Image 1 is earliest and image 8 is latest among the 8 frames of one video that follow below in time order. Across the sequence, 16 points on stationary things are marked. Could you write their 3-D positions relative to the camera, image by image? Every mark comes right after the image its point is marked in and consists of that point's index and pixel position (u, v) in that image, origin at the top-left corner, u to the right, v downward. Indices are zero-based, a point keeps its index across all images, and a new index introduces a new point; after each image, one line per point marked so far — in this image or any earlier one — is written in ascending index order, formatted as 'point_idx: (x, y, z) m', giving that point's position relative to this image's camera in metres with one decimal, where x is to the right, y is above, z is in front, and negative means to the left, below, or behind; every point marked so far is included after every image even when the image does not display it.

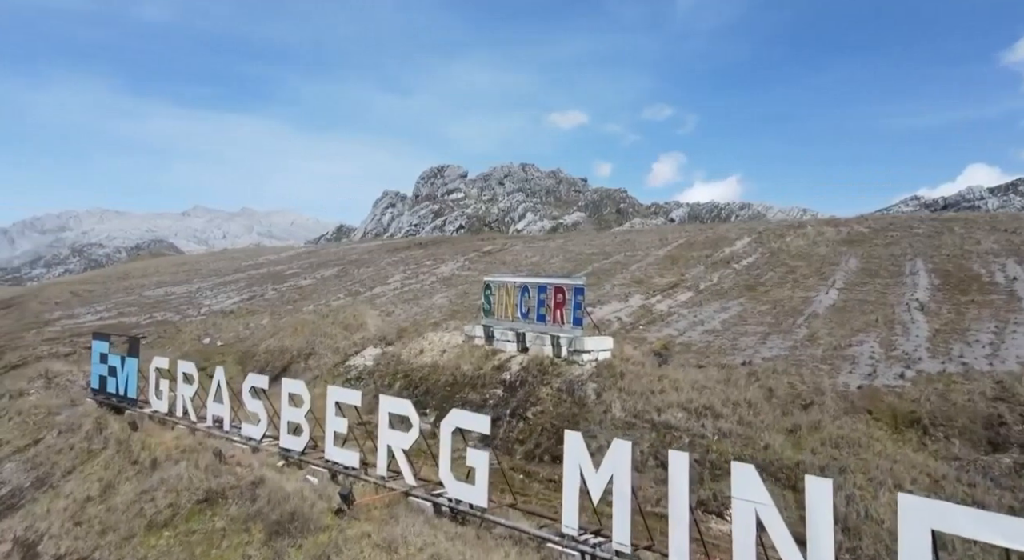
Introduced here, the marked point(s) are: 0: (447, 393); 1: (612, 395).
0: (-1.9, -3.3, +18.9) m
1: (+2.4, -2.8, +16.2) m
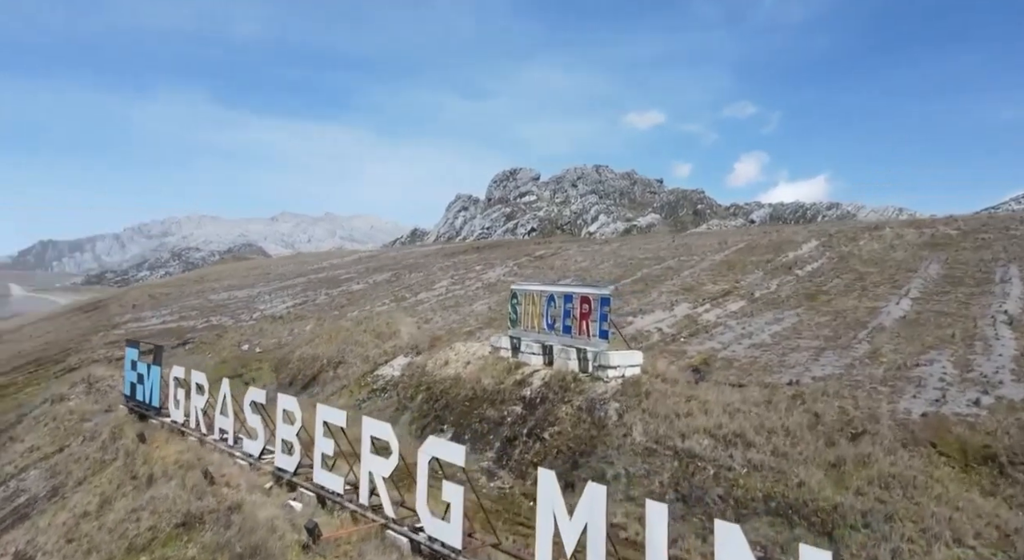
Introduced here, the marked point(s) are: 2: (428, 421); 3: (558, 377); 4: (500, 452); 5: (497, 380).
0: (-1.3, -3.5, +17.9) m
1: (+2.7, -3.1, +14.9) m
2: (-2.3, -3.9, +18.4) m
3: (+1.2, -2.5, +17.3) m
4: (-0.3, -4.2, +16.1) m
5: (-0.5, -2.8, +18.3) m
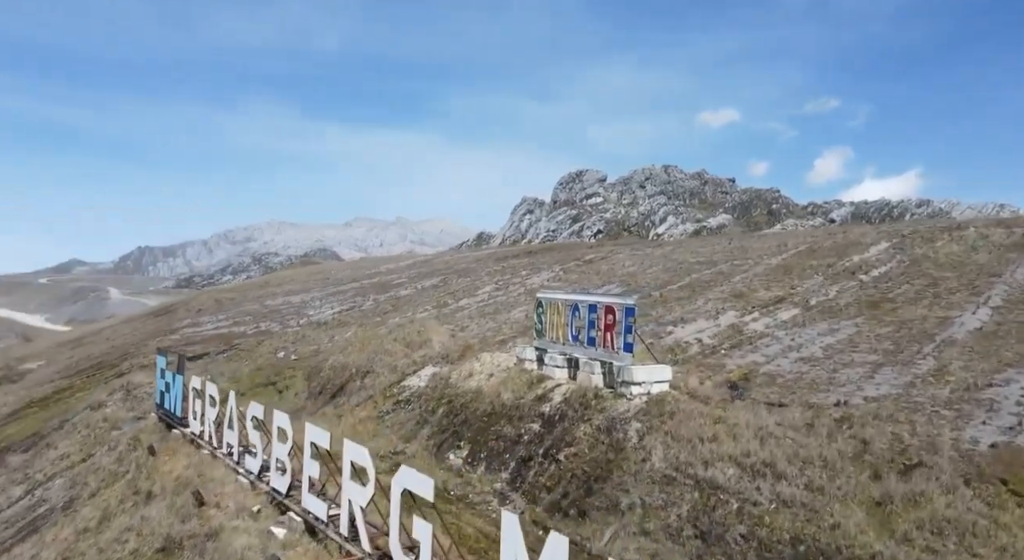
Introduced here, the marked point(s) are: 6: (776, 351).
0: (-0.7, -3.8, +17.1) m
1: (+2.9, -3.3, +13.6) m
2: (-1.8, -4.2, +17.6) m
3: (+1.6, -2.8, +16.2) m
4: (+0.1, -4.4, +15.2) m
5: (+0.1, -3.0, +17.4) m
6: (+7.6, -2.1, +19.2) m
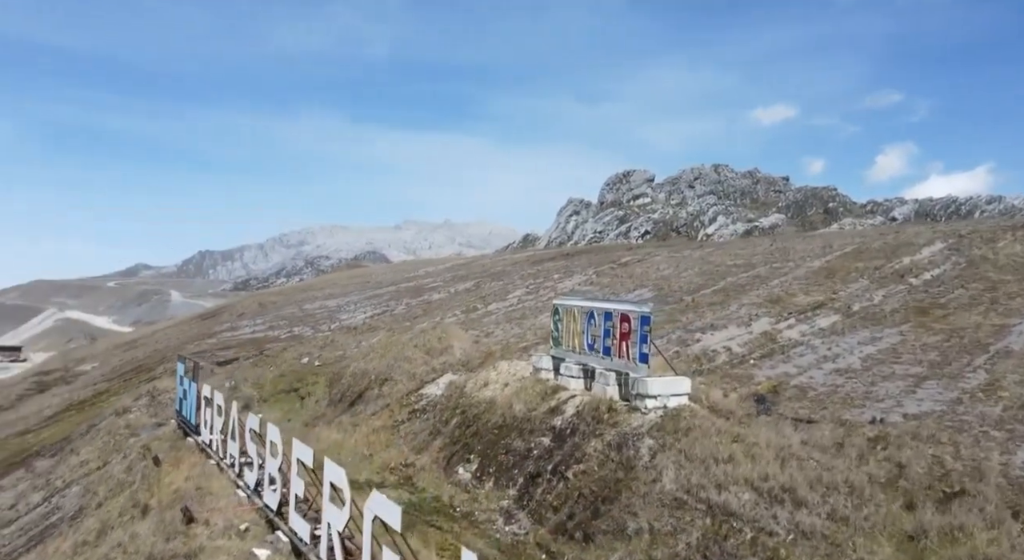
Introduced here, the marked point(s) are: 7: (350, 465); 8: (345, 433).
0: (-0.4, -3.9, +16.4) m
1: (+3.0, -3.4, +12.7) m
2: (-1.4, -4.3, +17.0) m
3: (+1.9, -2.9, +15.3) m
4: (+0.2, -4.6, +14.4) m
5: (+0.4, -3.2, +16.6) m
6: (+8.1, -2.2, +17.9) m
7: (-4.2, -4.8, +17.2) m
8: (-5.0, -4.6, +19.8) m
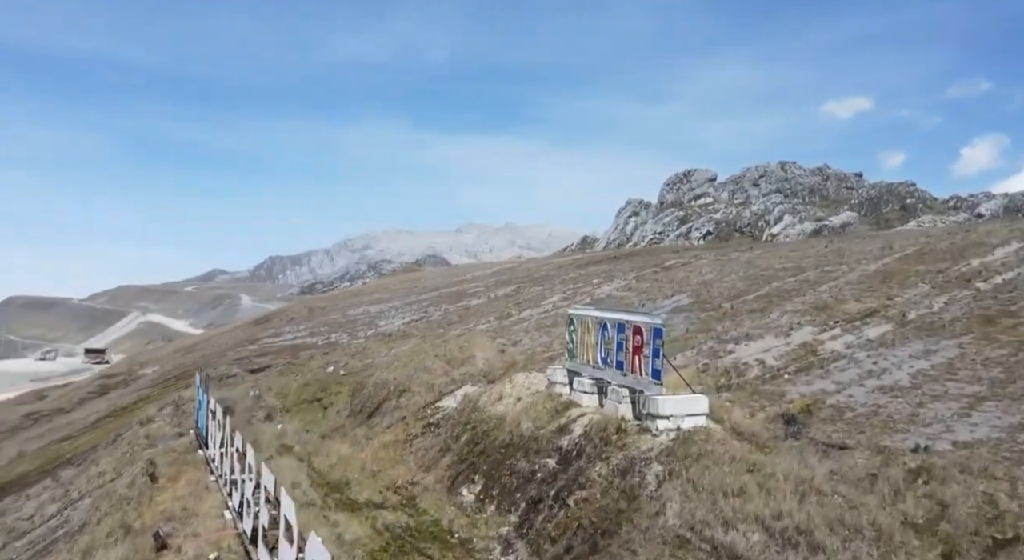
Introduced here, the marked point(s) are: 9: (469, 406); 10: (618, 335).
0: (-0.3, -4.2, +15.5) m
1: (+2.8, -3.6, +11.4) m
2: (-1.2, -4.6, +16.1) m
3: (+1.9, -3.1, +14.2) m
4: (+0.2, -4.8, +13.5) m
5: (+0.6, -3.4, +15.6) m
6: (+8.3, -2.4, +16.2) m
7: (-4.0, -5.1, +16.6) m
8: (-4.5, -4.9, +19.2) m
9: (-1.2, -3.6, +18.9) m
10: (+2.4, -1.3, +15.2) m
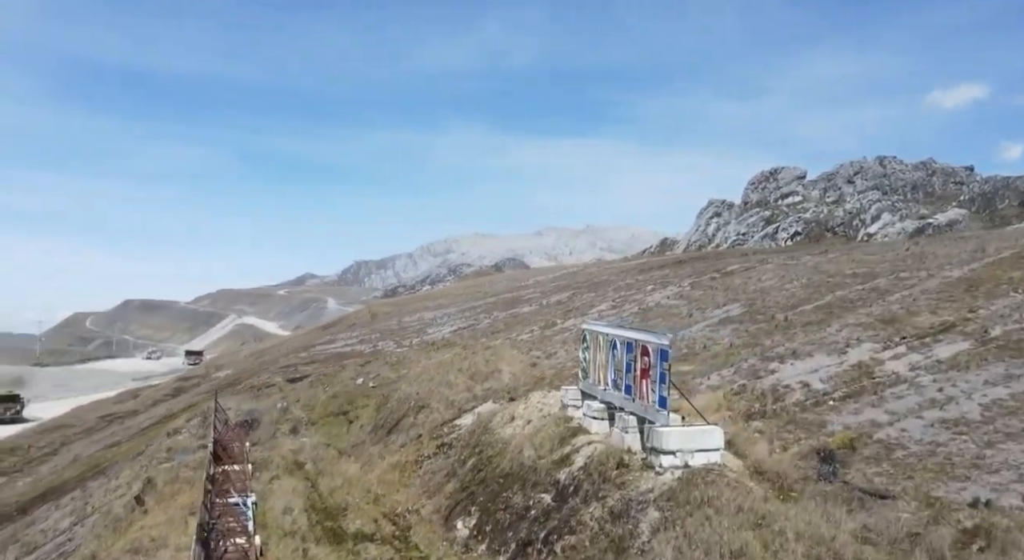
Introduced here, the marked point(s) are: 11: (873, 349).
0: (-0.3, -4.5, +14.1) m
1: (+2.3, -3.9, +9.8) m
2: (-1.1, -4.9, +14.9) m
3: (+1.7, -3.4, +12.6) m
4: (0.0, -5.1, +12.1) m
5: (+0.6, -3.7, +14.2) m
6: (+8.3, -2.7, +13.9) m
7: (-3.8, -5.4, +15.7) m
8: (-4.1, -5.2, +18.4) m
9: (-0.8, -3.9, +17.7) m
10: (+2.4, -1.5, +13.5) m
11: (+9.9, -1.9, +18.0) m
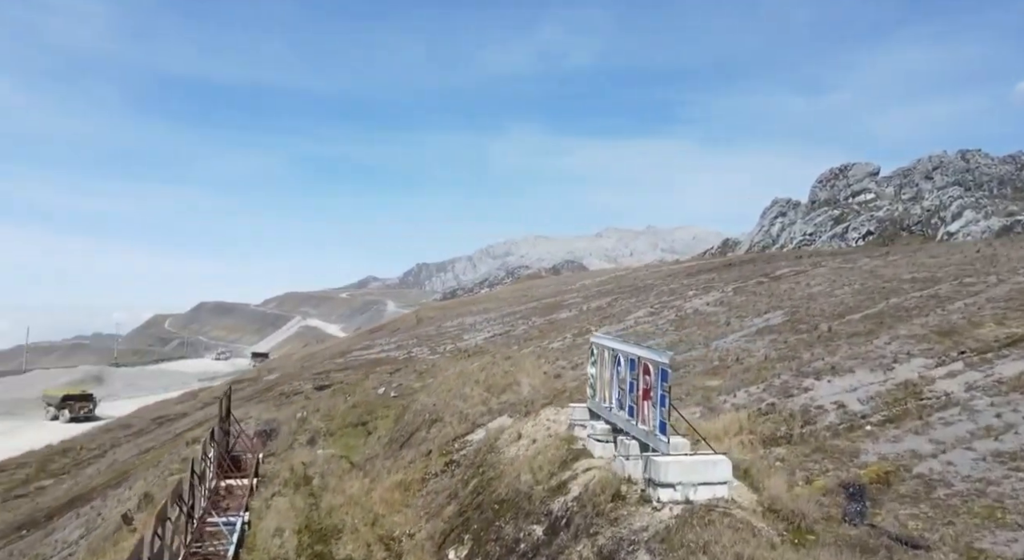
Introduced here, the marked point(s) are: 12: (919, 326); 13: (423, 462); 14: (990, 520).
0: (-0.4, -4.7, +13.1) m
1: (+1.8, -4.1, +8.6) m
2: (-1.1, -5.1, +14.0) m
3: (+1.5, -3.6, +11.4) m
4: (-0.3, -5.3, +11.1) m
5: (+0.5, -3.9, +13.1) m
6: (+8.2, -2.8, +12.1) m
7: (-3.7, -5.6, +15.0) m
8: (-3.7, -5.5, +17.7) m
9: (-0.6, -4.1, +16.7) m
10: (+2.2, -1.7, +12.3) m
11: (+10.1, -2.0, +16.1) m
12: (+12.0, -1.3, +19.5) m
13: (-2.4, -5.0, +18.2) m
14: (+6.9, -3.4, +9.5) m
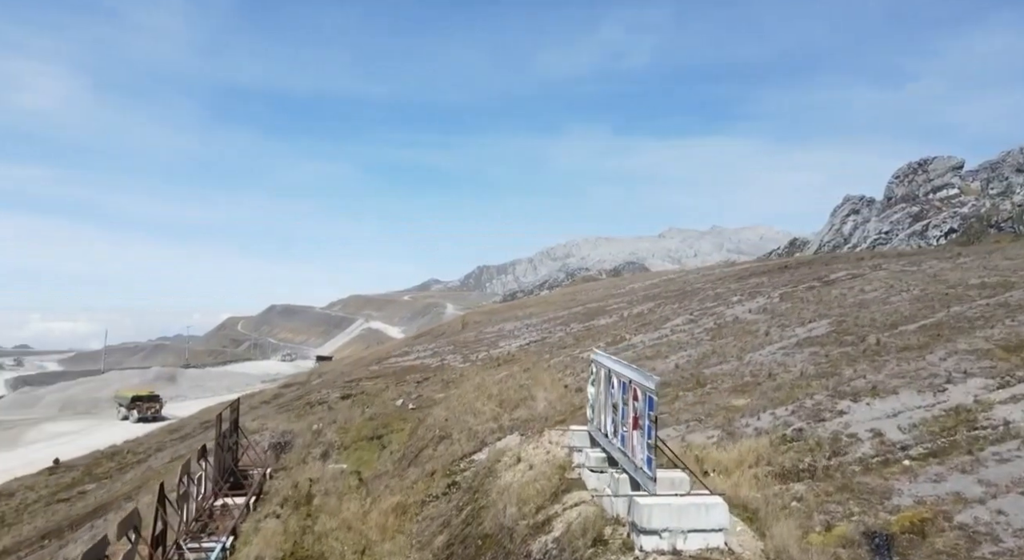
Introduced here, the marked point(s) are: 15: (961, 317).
0: (-0.6, -4.9, +12.0) m
1: (+1.1, -4.3, +7.3) m
2: (-1.3, -5.3, +12.9) m
3: (+1.1, -3.8, +10.1) m
4: (-0.7, -5.5, +9.9) m
5: (+0.2, -4.2, +11.9) m
6: (+7.8, -3.0, +10.2) m
7: (-3.8, -5.9, +14.1) m
8: (-3.6, -5.7, +16.8) m
9: (-0.5, -4.4, +15.6) m
10: (+1.8, -2.0, +10.9) m
11: (+10.0, -2.2, +14.0) m
12: (+12.2, -1.5, +17.2) m
13: (-2.2, -5.2, +17.2) m
14: (+6.2, -3.6, +7.7) m
15: (+13.1, -1.1, +19.6) m
